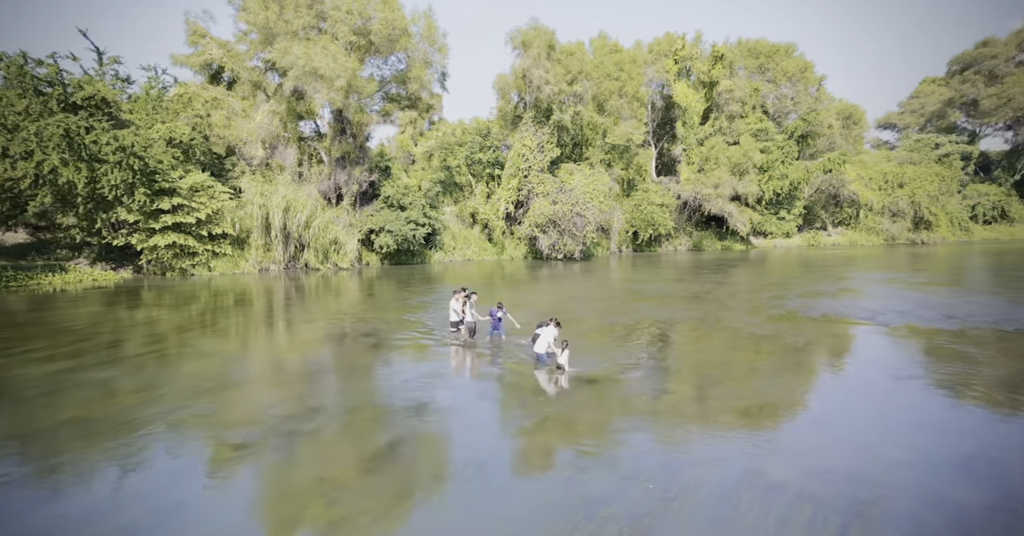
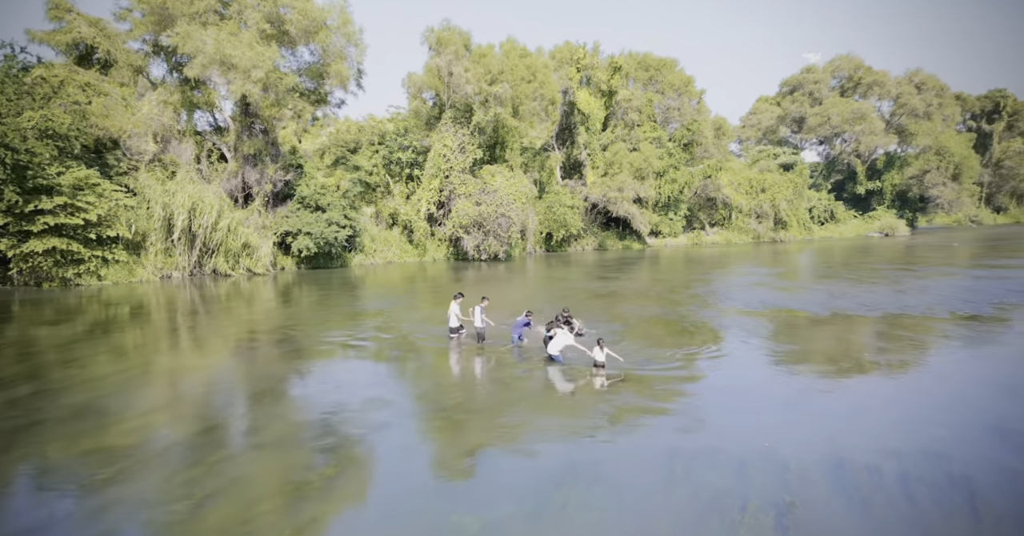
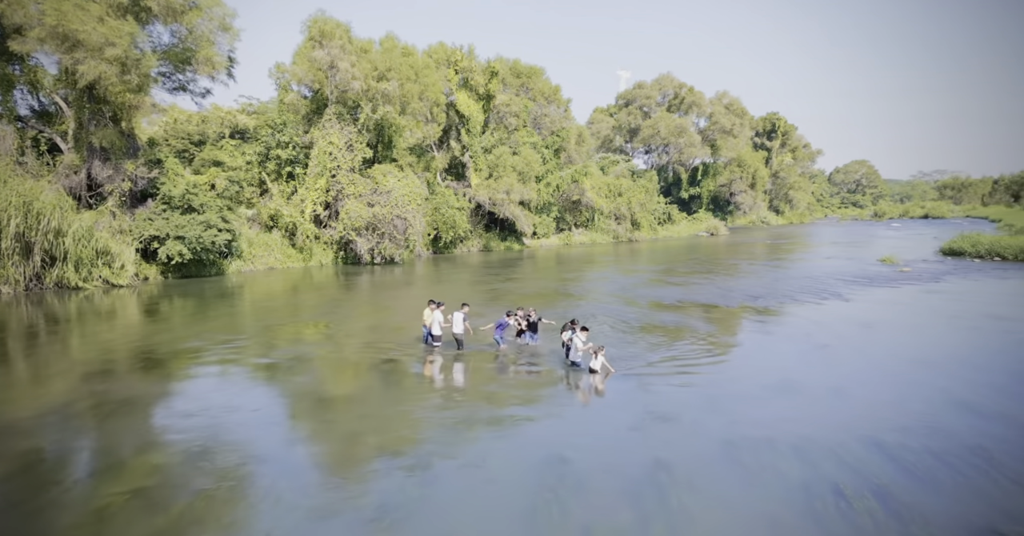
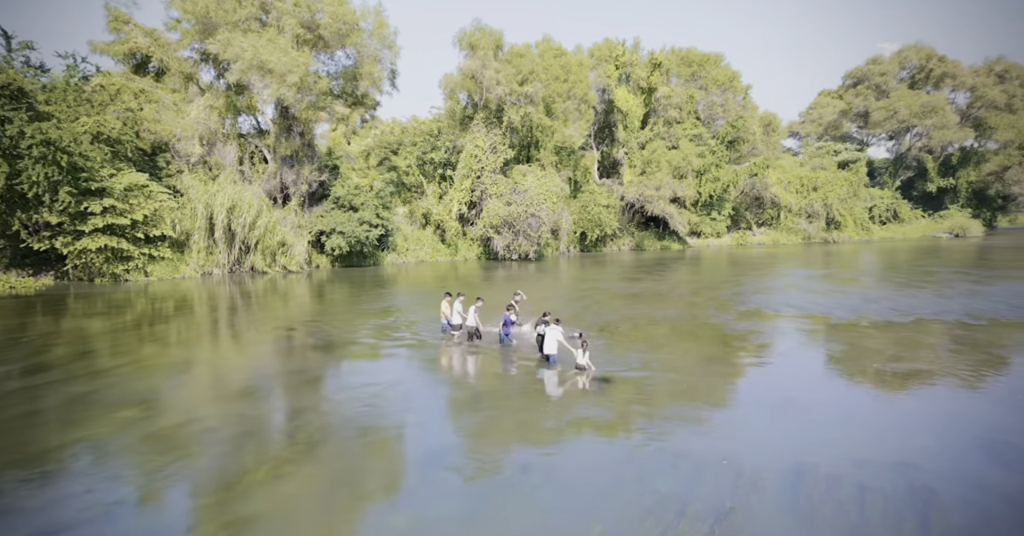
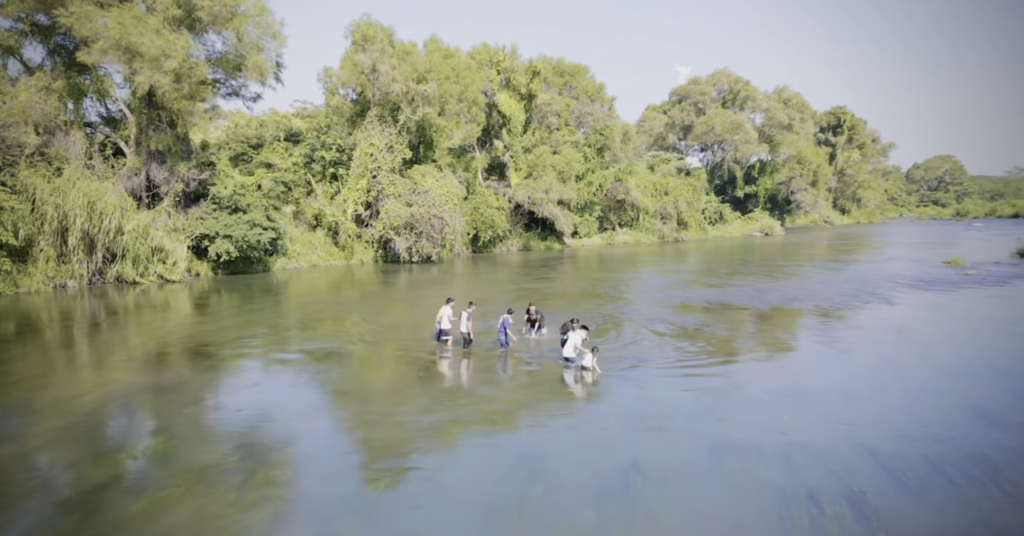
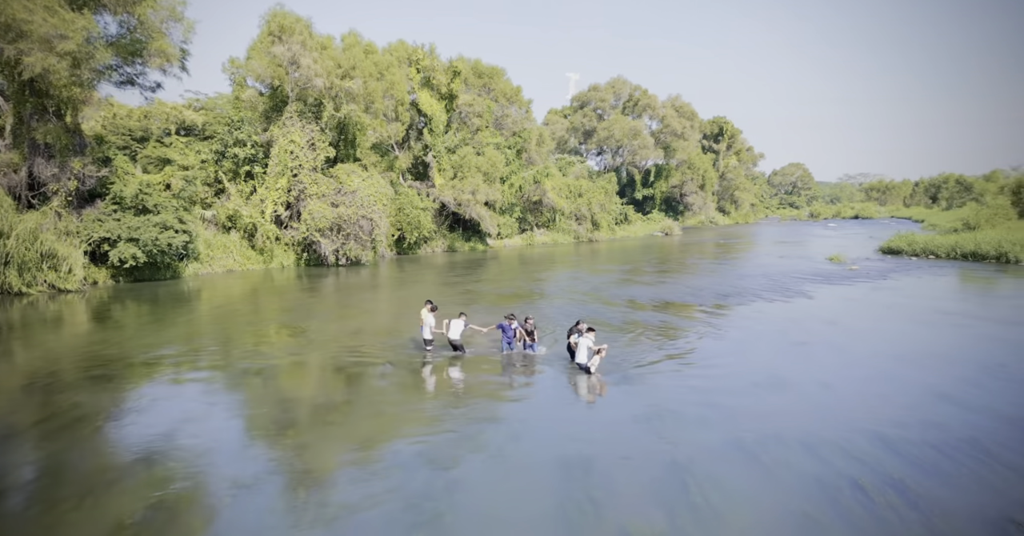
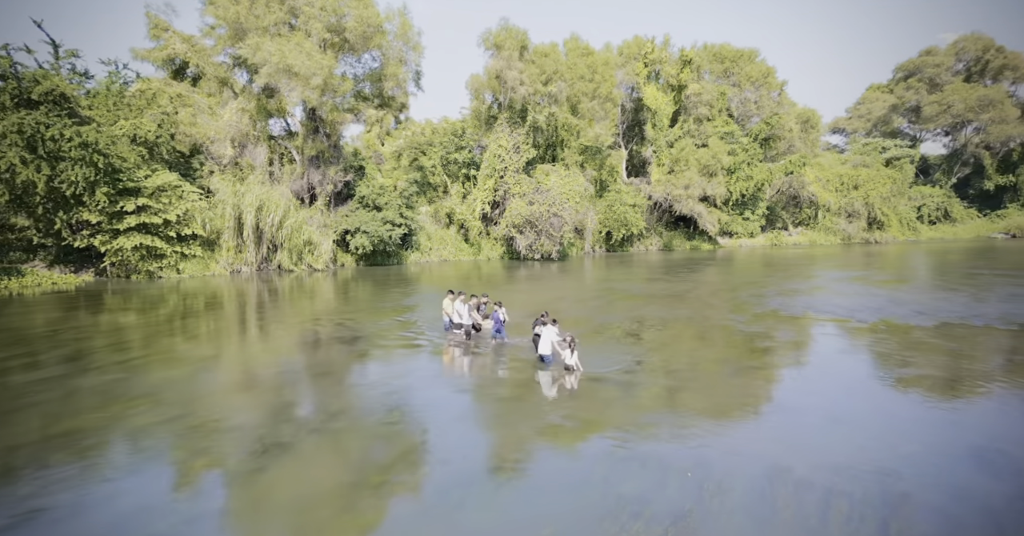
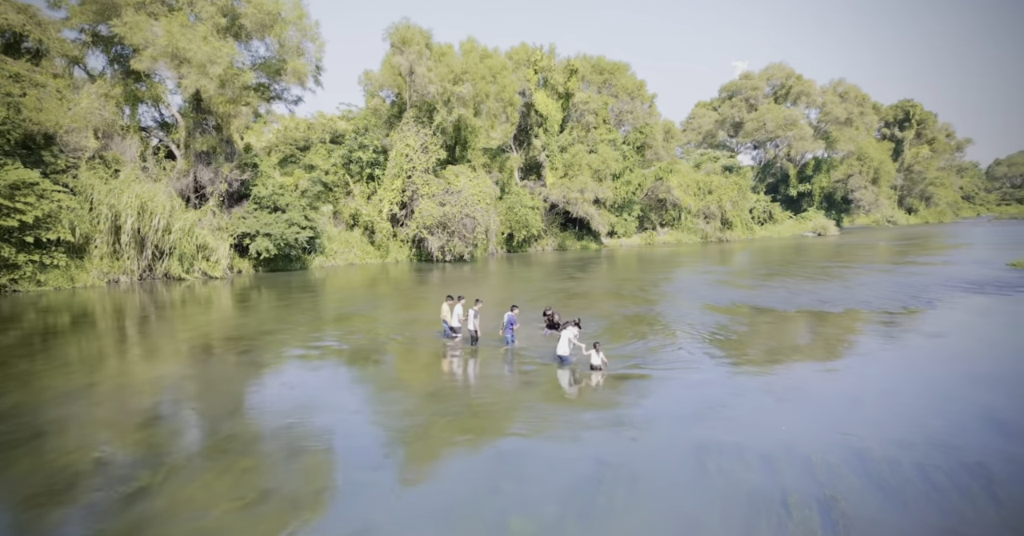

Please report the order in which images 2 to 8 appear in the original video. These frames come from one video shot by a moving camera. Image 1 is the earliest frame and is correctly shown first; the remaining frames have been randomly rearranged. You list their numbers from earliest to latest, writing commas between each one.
7, 4, 2, 8, 5, 3, 6
